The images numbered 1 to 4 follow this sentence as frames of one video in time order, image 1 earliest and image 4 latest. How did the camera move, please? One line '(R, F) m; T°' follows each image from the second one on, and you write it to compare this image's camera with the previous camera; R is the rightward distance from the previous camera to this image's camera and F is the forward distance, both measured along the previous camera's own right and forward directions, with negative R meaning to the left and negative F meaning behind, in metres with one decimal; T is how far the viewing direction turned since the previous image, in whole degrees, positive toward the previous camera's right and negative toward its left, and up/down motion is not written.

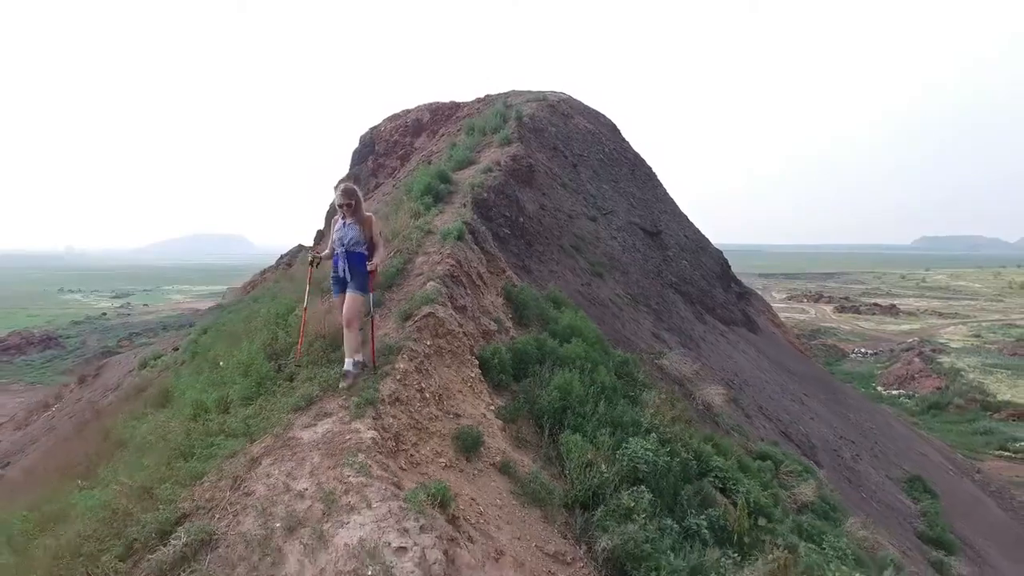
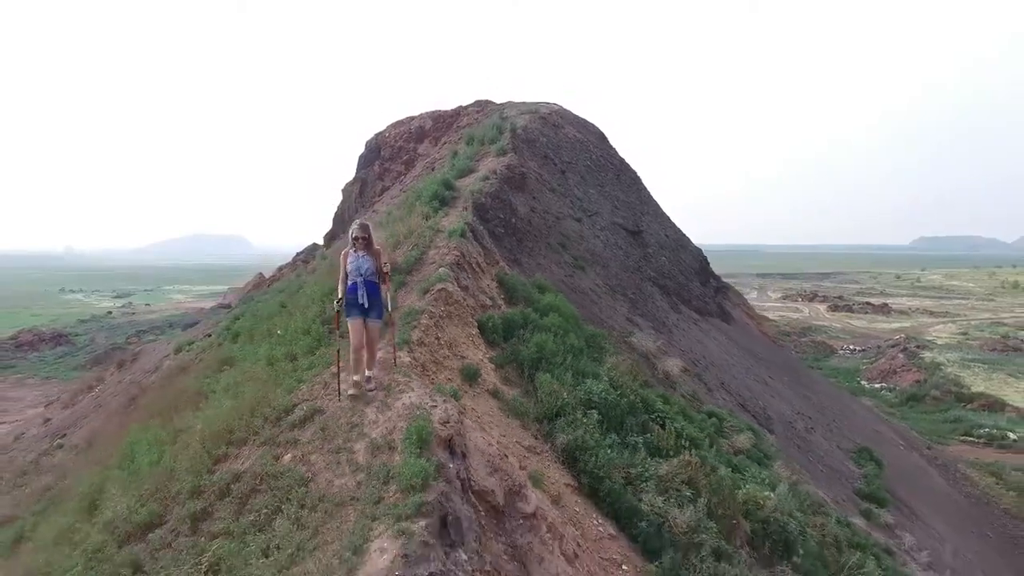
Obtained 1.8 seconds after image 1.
(+0.1, -1.7) m; 0°
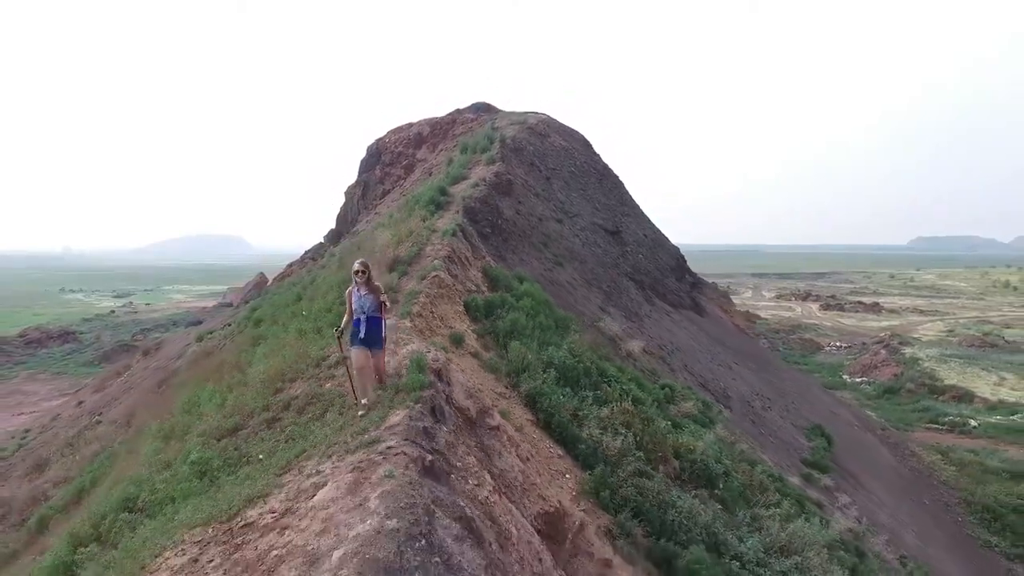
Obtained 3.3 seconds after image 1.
(+0.3, -1.7) m; 0°
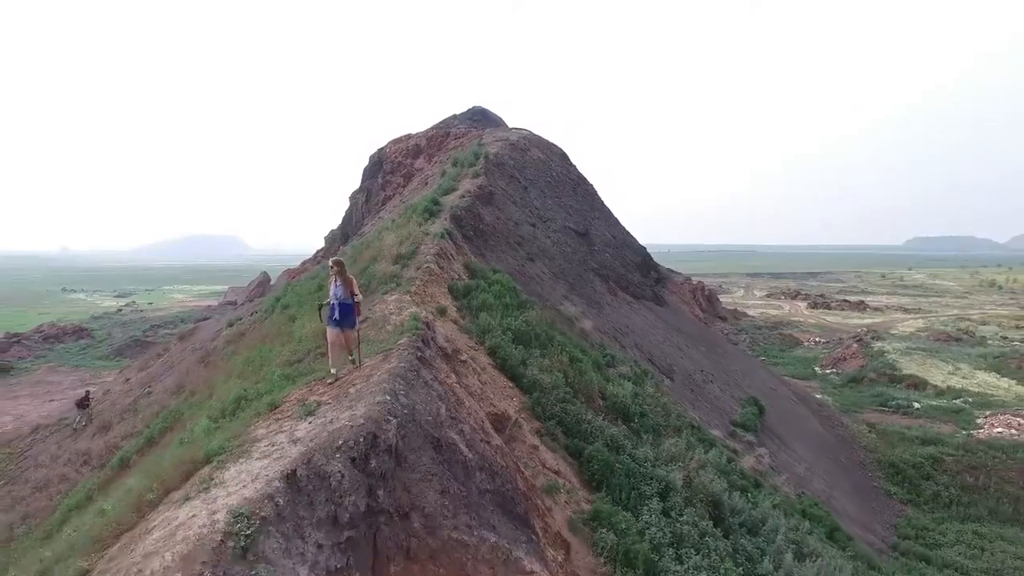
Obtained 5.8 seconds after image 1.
(+0.5, -3.0) m; 0°
